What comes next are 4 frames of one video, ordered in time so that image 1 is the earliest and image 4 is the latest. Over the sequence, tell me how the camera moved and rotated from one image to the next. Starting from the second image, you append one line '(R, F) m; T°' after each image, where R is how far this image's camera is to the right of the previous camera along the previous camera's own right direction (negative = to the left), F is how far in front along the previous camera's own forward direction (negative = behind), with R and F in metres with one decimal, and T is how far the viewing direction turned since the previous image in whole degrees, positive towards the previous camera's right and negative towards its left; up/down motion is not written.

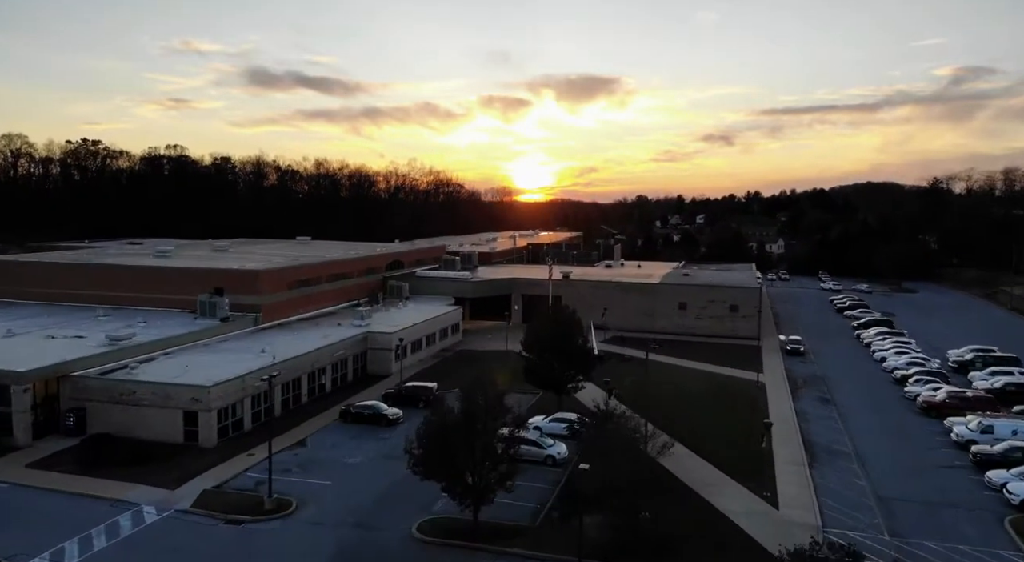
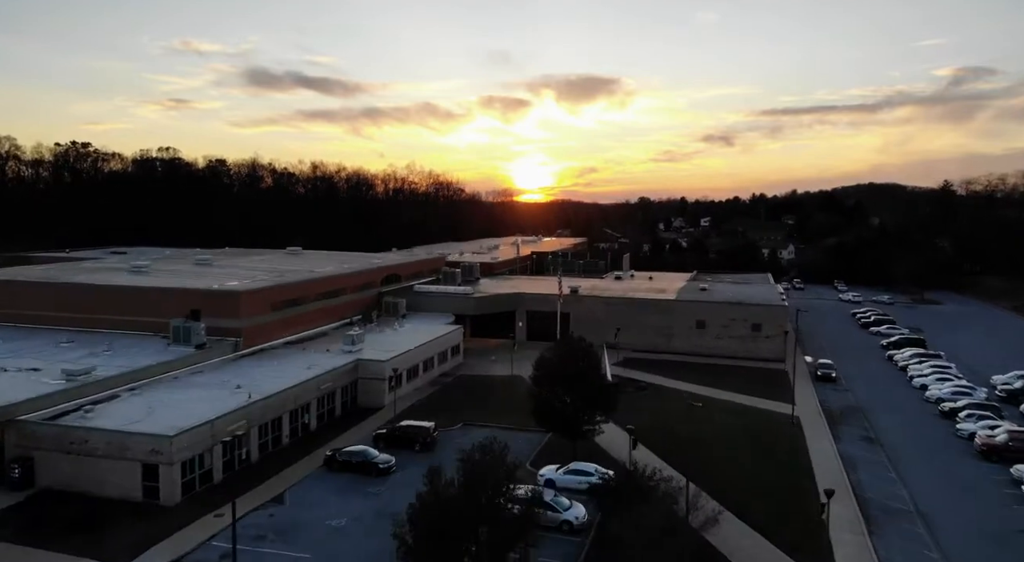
(-0.2, +2.0) m; 0°
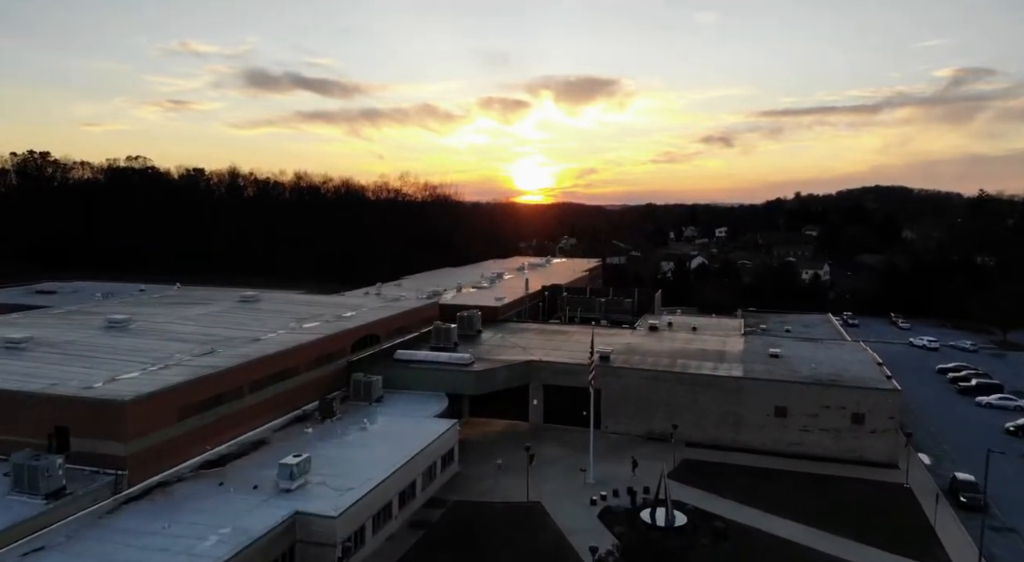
(-0.4, +6.4) m; 0°
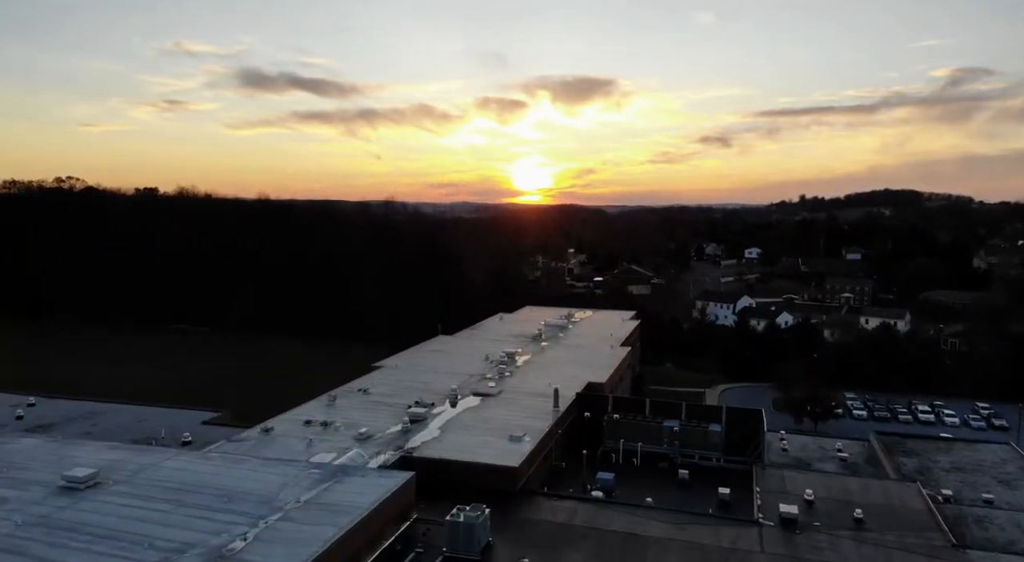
(-0.7, +11.0) m; 0°
